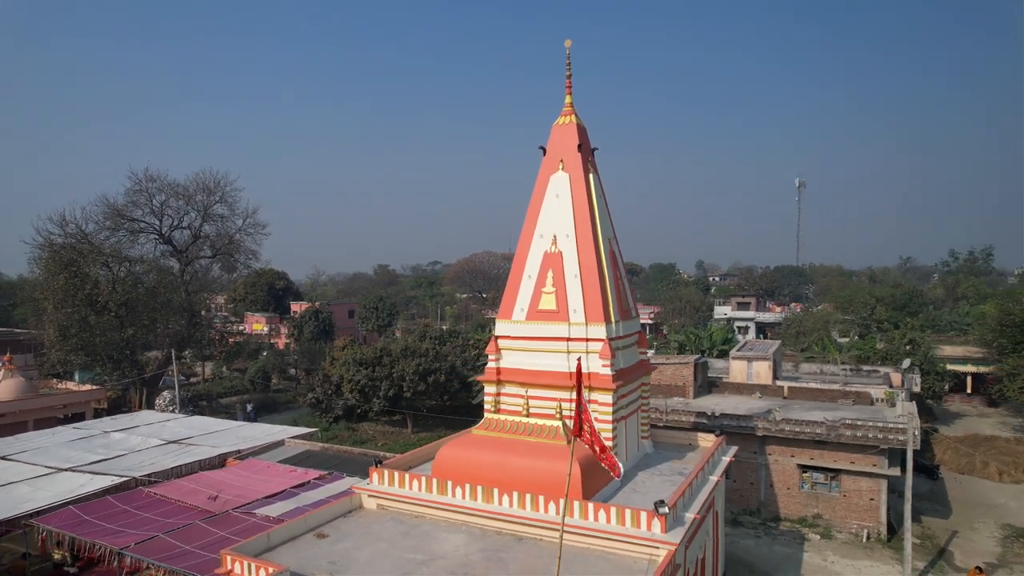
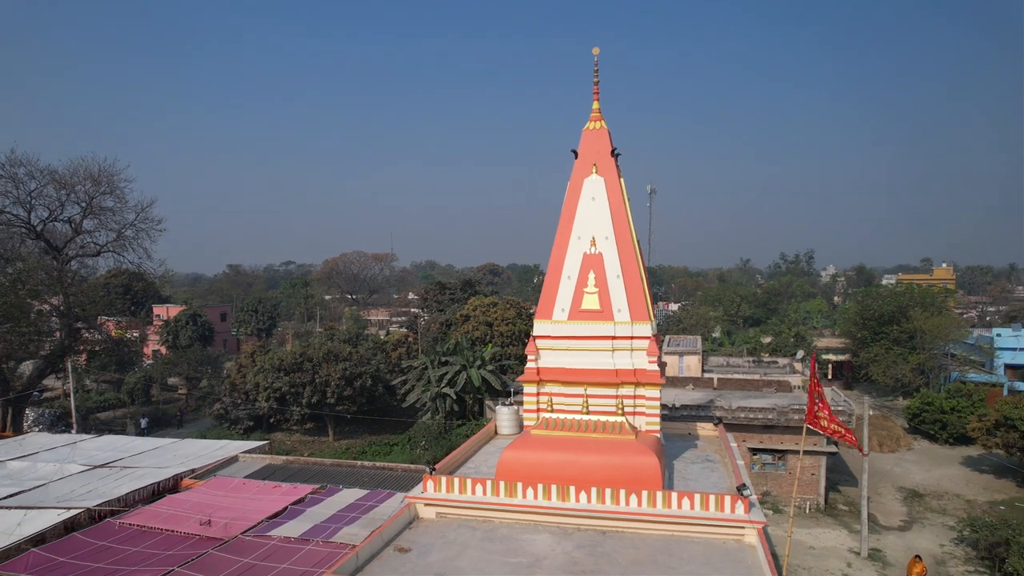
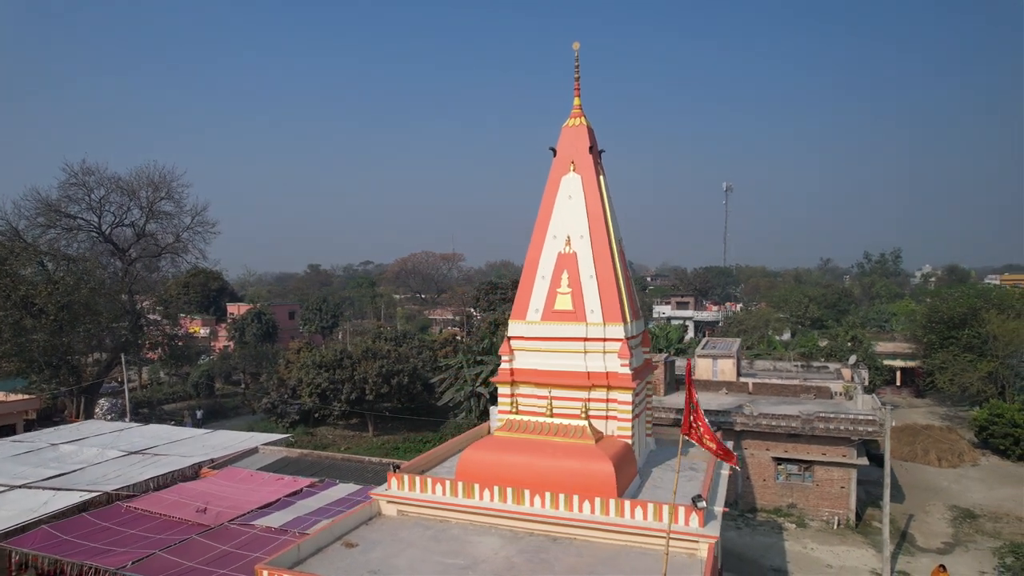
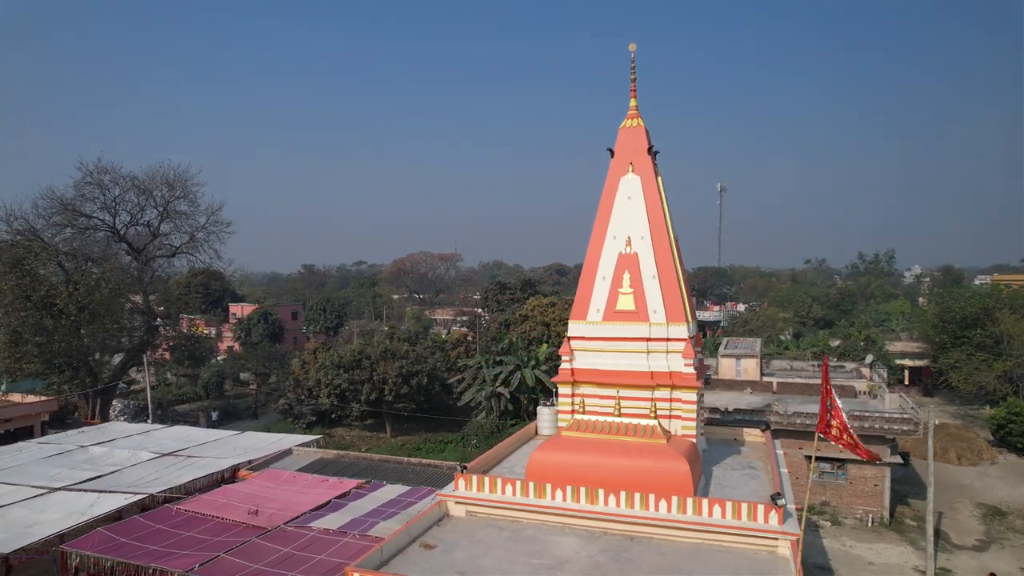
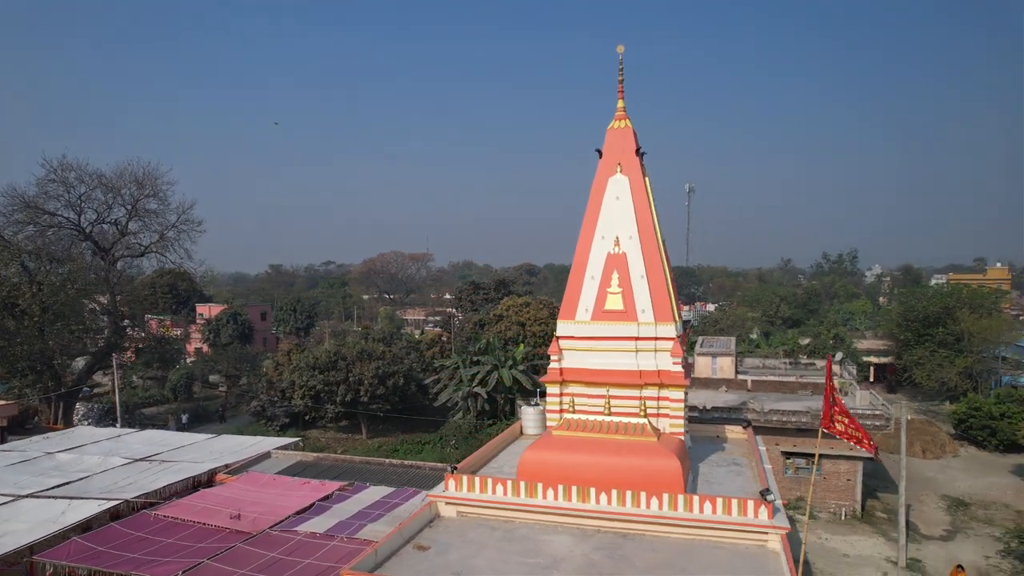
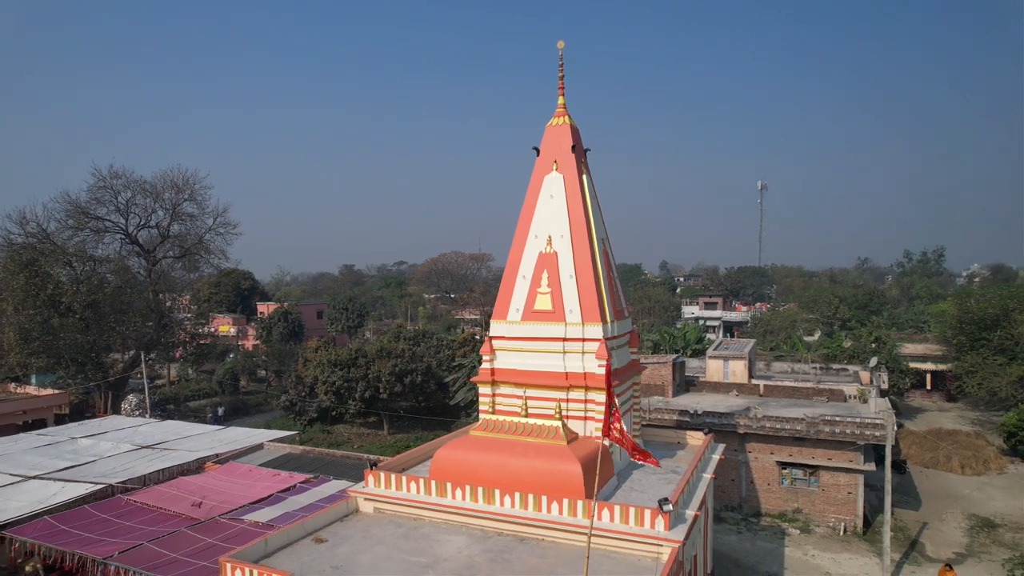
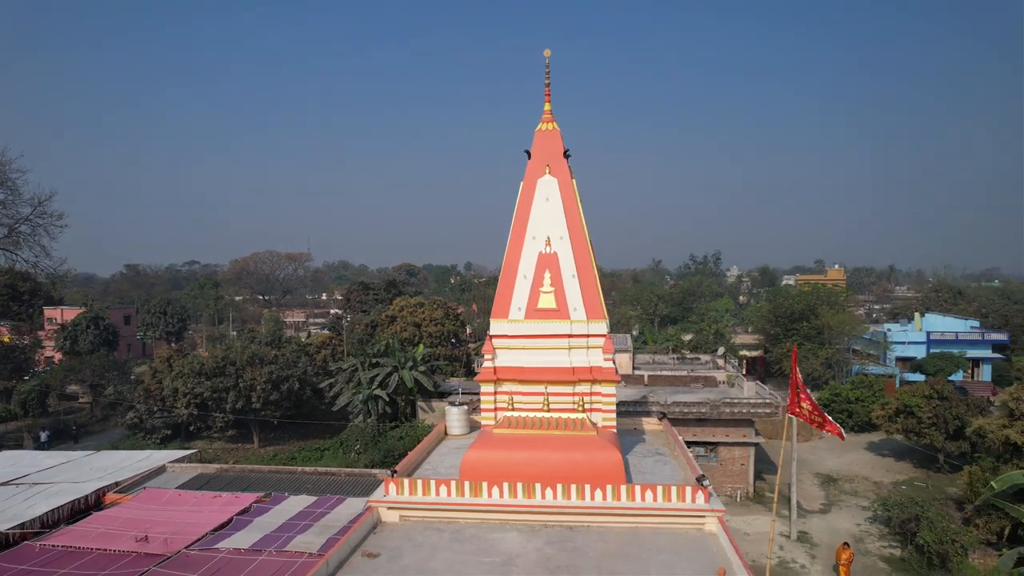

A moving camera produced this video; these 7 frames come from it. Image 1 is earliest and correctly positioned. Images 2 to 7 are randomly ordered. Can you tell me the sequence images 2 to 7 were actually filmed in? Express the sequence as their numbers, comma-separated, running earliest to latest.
6, 3, 4, 5, 2, 7
